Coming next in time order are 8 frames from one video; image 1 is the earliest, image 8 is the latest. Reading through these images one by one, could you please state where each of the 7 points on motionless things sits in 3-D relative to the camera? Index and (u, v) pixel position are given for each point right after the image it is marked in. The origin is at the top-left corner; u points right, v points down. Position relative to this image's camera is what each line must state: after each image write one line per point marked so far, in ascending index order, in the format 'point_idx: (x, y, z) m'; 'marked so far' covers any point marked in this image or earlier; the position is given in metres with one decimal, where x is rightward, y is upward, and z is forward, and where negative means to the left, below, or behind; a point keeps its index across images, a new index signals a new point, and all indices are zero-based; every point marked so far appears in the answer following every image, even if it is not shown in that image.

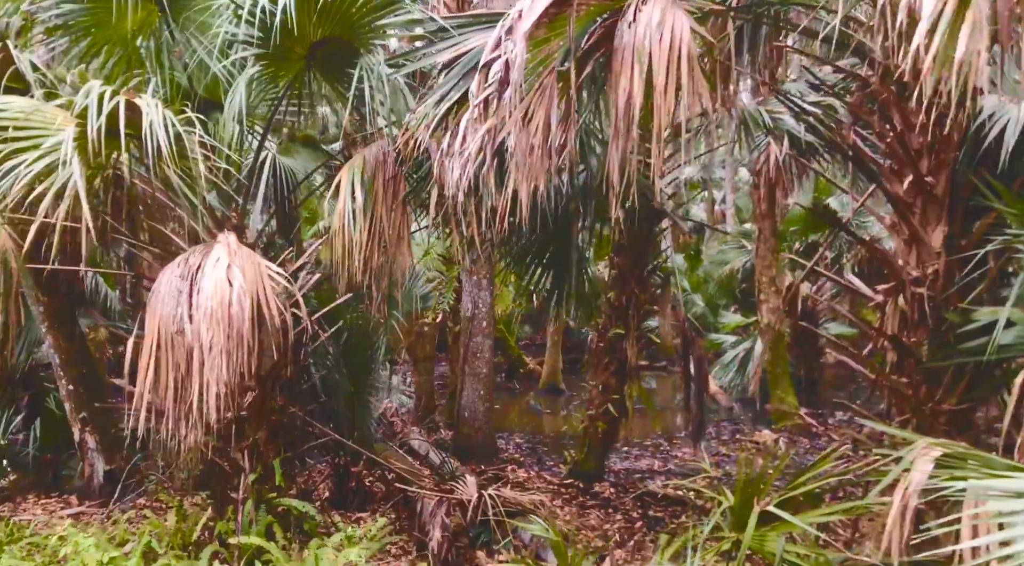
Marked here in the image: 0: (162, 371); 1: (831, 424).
0: (-1.1, -0.3, +2.9) m
1: (+3.3, -1.5, +9.4) m
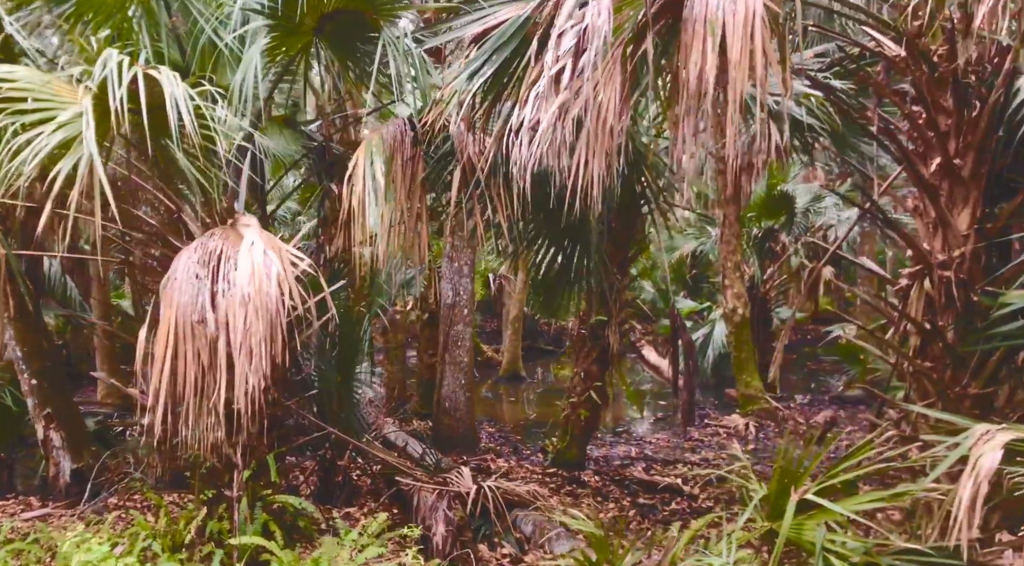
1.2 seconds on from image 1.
0: (-1.0, -0.2, +2.7) m
1: (+2.9, -1.3, +9.5) m
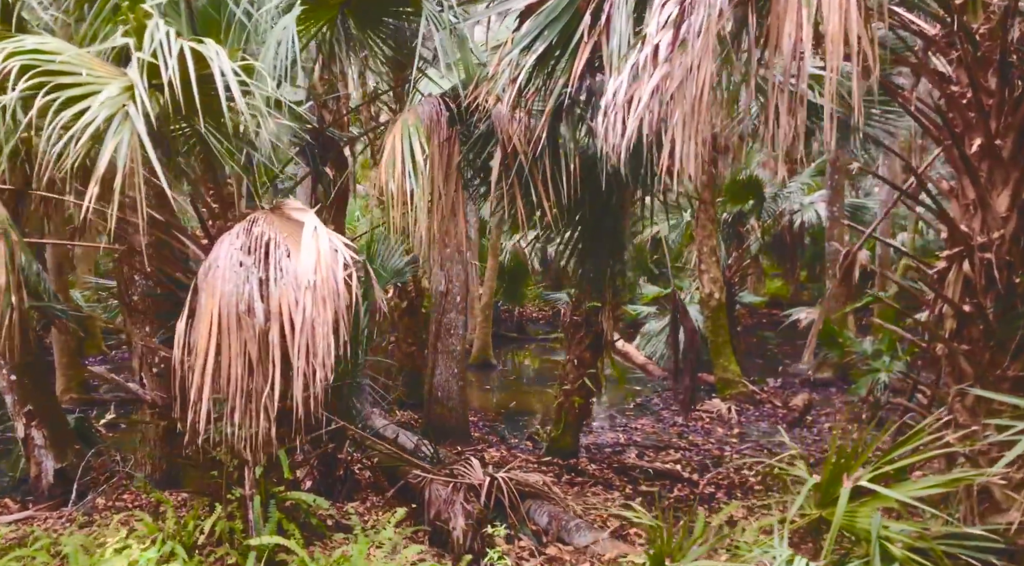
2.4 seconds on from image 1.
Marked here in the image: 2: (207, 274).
0: (-0.8, -0.2, +2.5) m
1: (+2.7, -1.1, +9.6) m
2: (-0.9, 0.0, +2.6) m
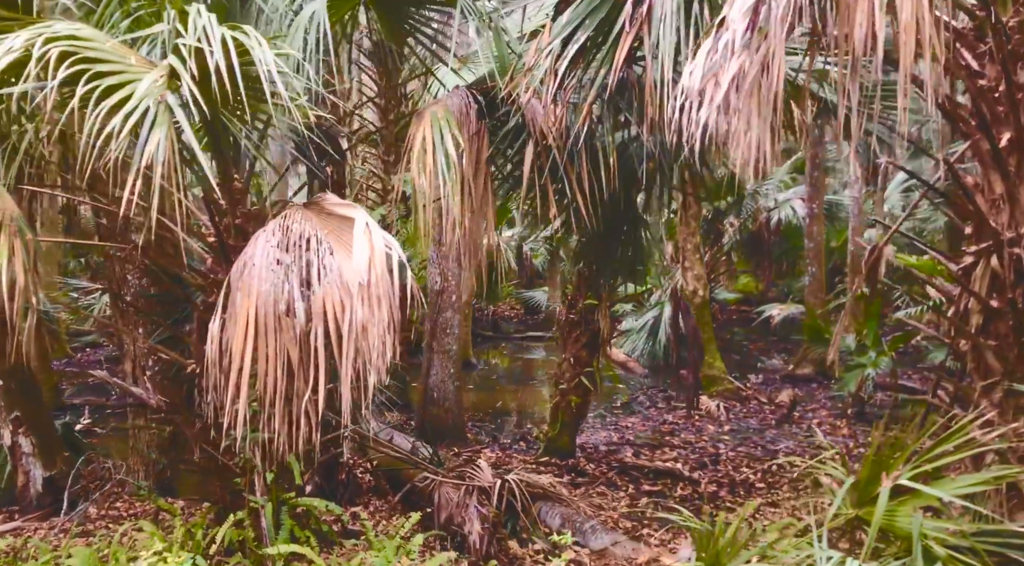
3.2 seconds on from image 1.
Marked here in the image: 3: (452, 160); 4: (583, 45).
0: (-0.6, -0.2, +2.4) m
1: (+2.5, -1.1, +9.6) m
2: (-0.7, 0.0, +2.5) m
3: (-0.2, +0.4, +3.1) m
4: (+0.2, +0.8, +2.9) m
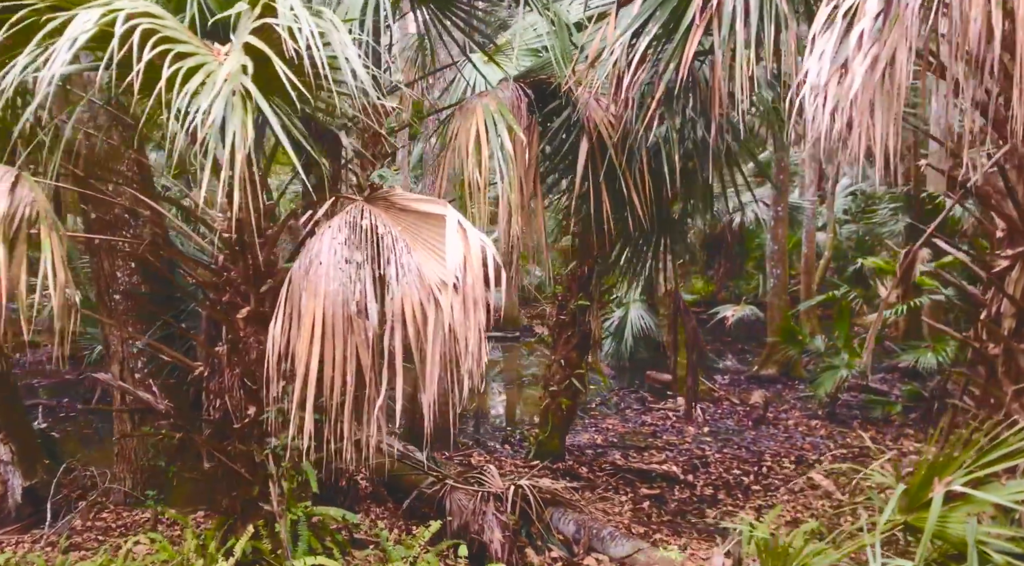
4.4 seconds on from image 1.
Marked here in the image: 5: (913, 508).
0: (-0.4, -0.2, +2.3) m
1: (+2.2, -1.1, +9.7) m
2: (-0.5, 0.0, +2.3) m
3: (0.0, +0.4, +3.0) m
4: (+0.4, +0.7, +2.8) m
5: (+1.3, -0.7, +3.1) m
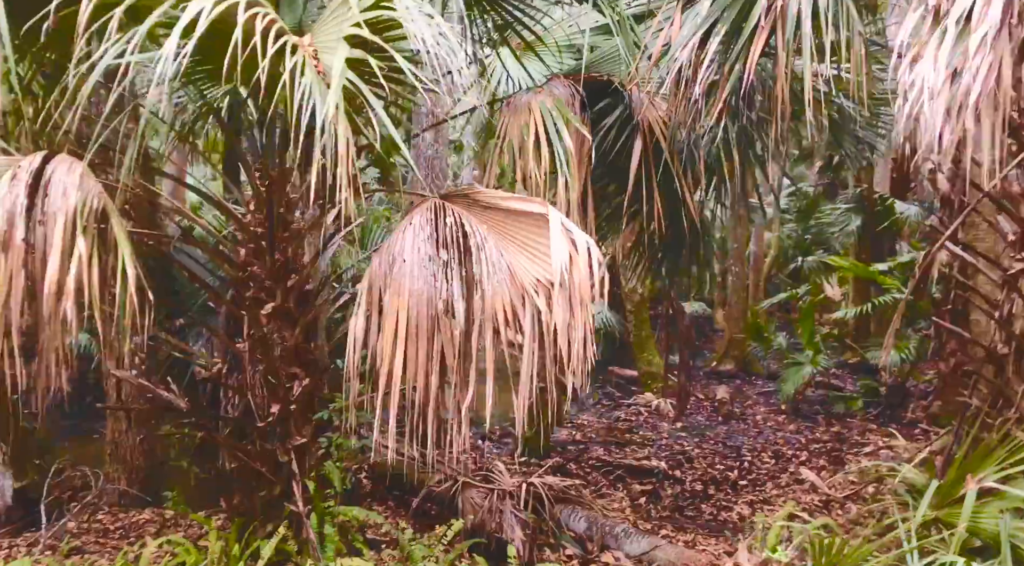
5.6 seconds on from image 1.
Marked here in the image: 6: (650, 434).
0: (-0.2, -0.2, +2.2) m
1: (+1.9, -1.1, +9.8) m
2: (-0.3, 0.0, +2.3) m
3: (+0.1, +0.4, +2.9) m
4: (+0.6, +0.7, +2.8) m
5: (+1.5, -0.8, +3.2) m
6: (+1.1, -1.2, +7.5) m
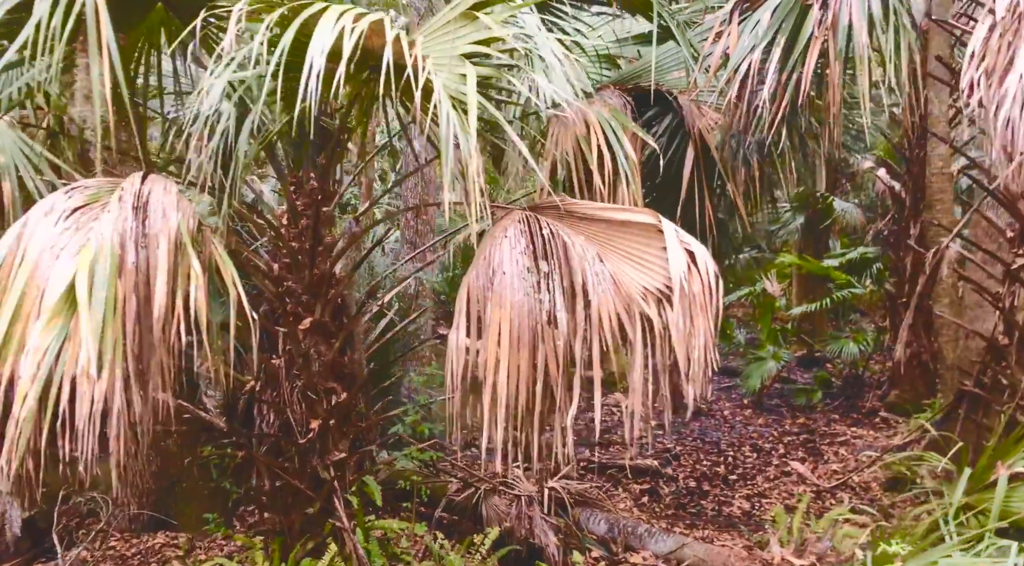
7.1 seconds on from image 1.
0: (0.0, -0.2, +2.2) m
1: (+1.5, -1.1, +10.0) m
2: (-0.1, 0.0, +2.3) m
3: (+0.3, +0.4, +3.0) m
4: (+0.8, +0.7, +2.9) m
5: (+1.7, -0.7, +3.3) m
6: (+1.0, -1.2, +7.6) m
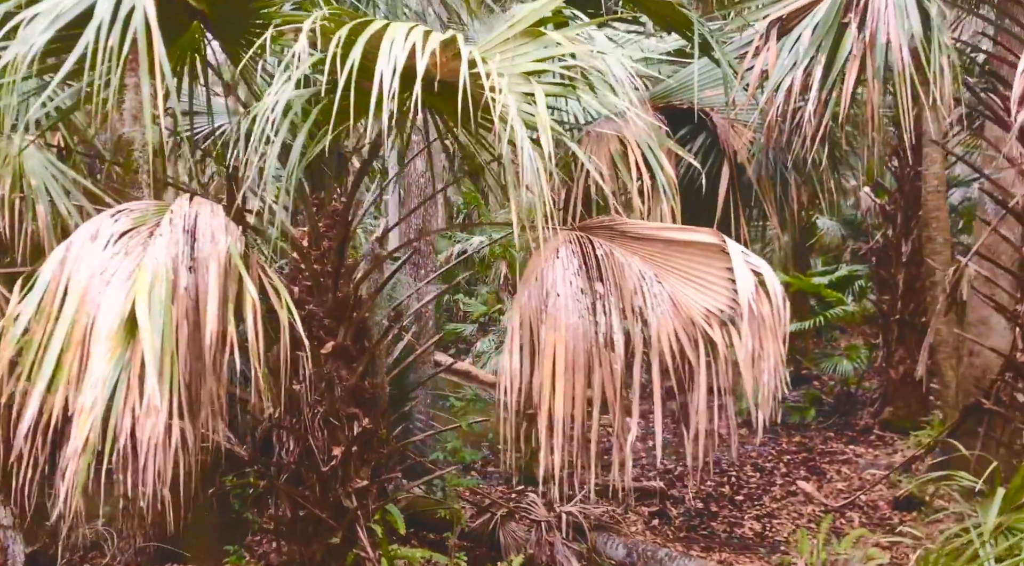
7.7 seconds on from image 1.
0: (+0.2, -0.3, +2.2) m
1: (+1.4, -1.3, +9.9) m
2: (+0.1, -0.1, +2.2) m
3: (+0.4, +0.3, +3.0) m
4: (+0.9, +0.7, +2.9) m
5: (+1.8, -0.8, +3.3) m
6: (+0.9, -1.4, +7.5) m
